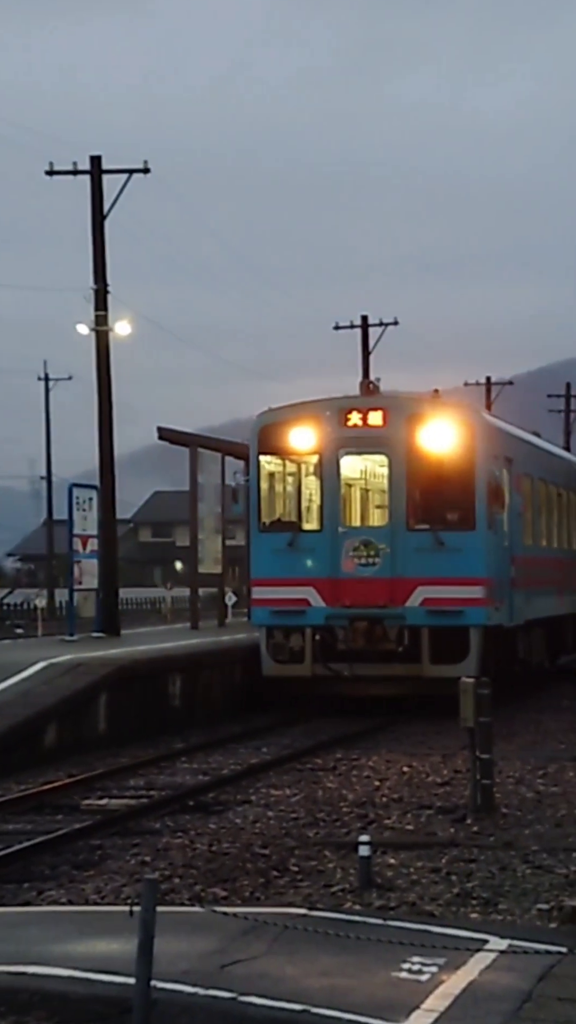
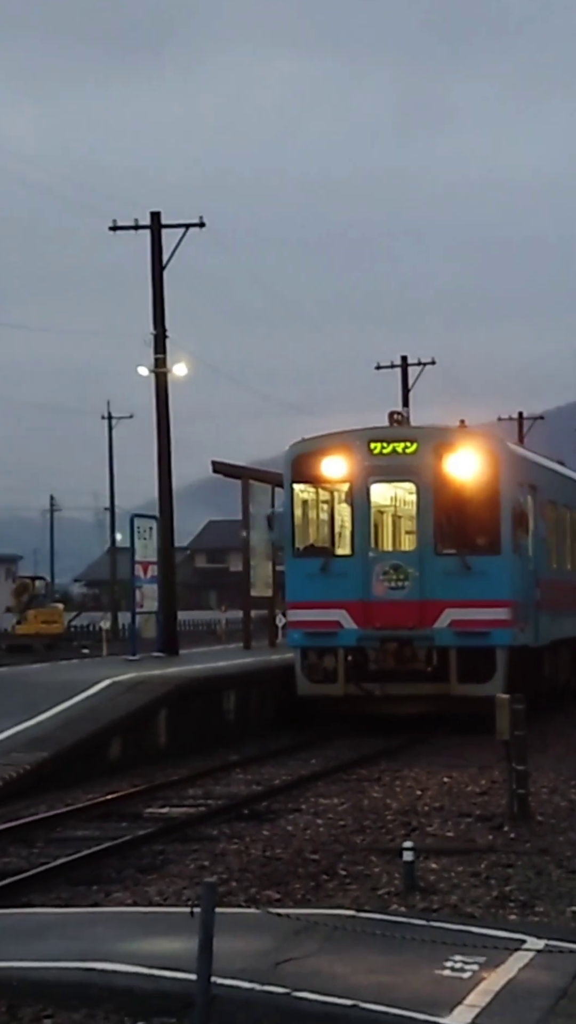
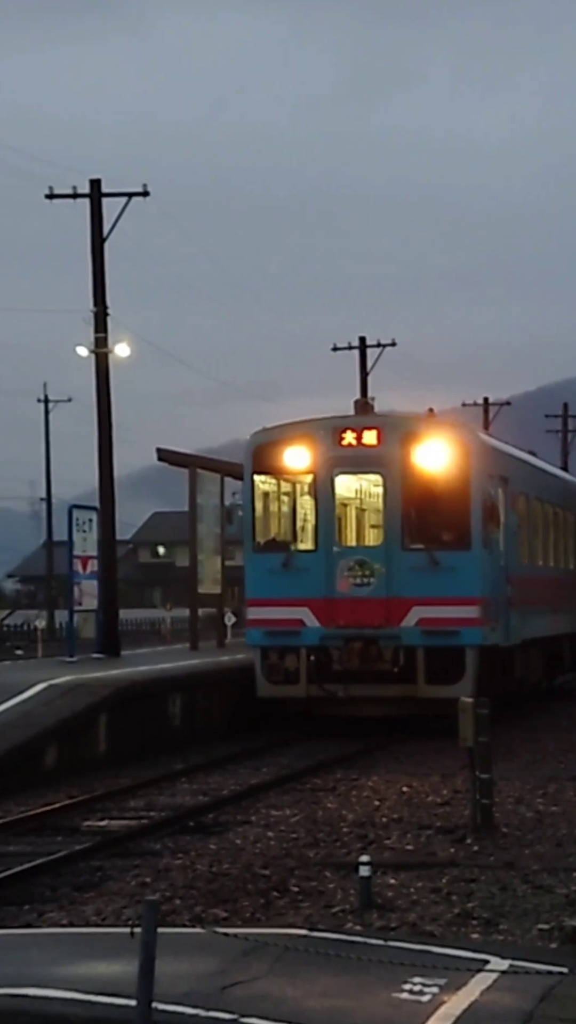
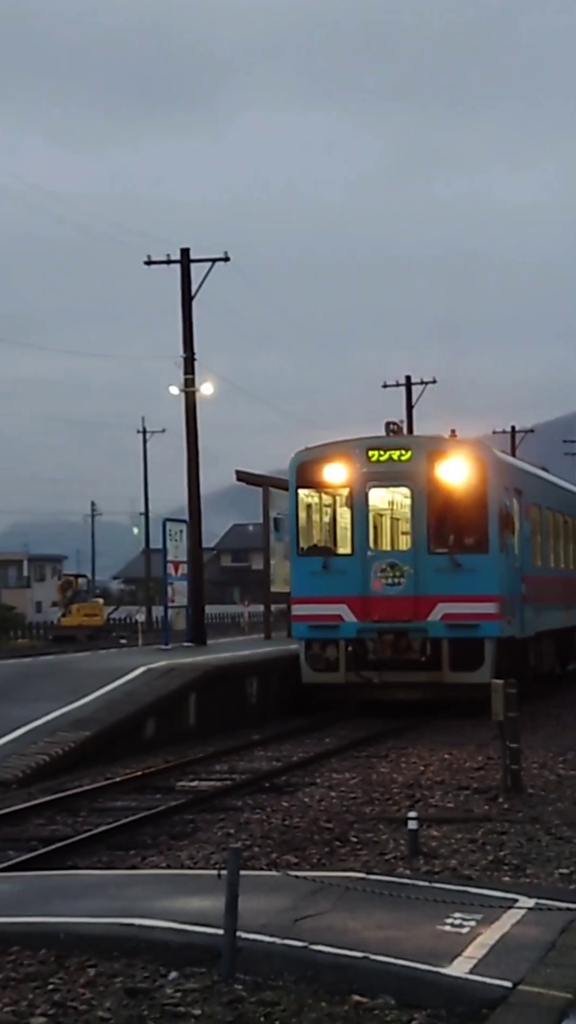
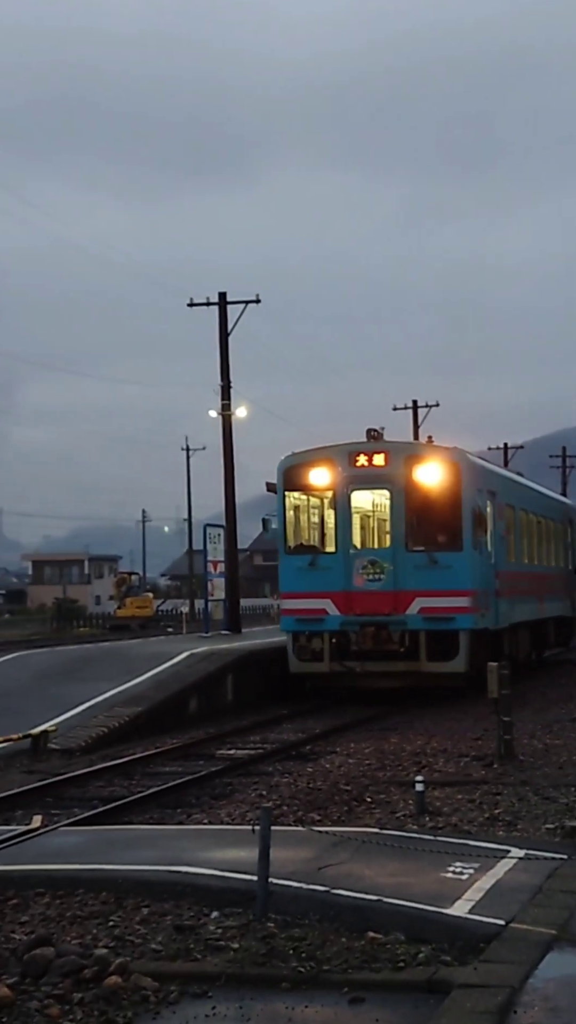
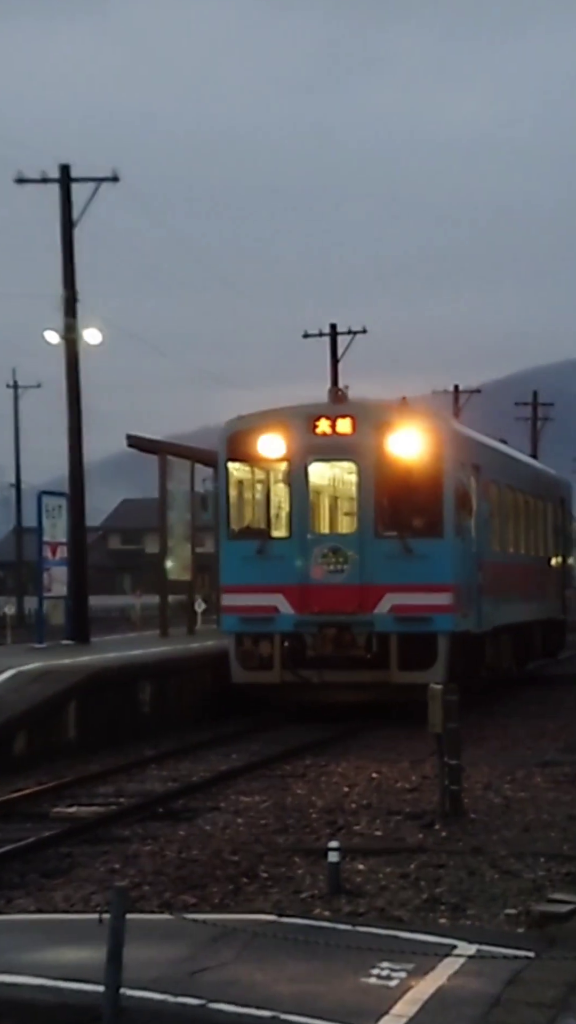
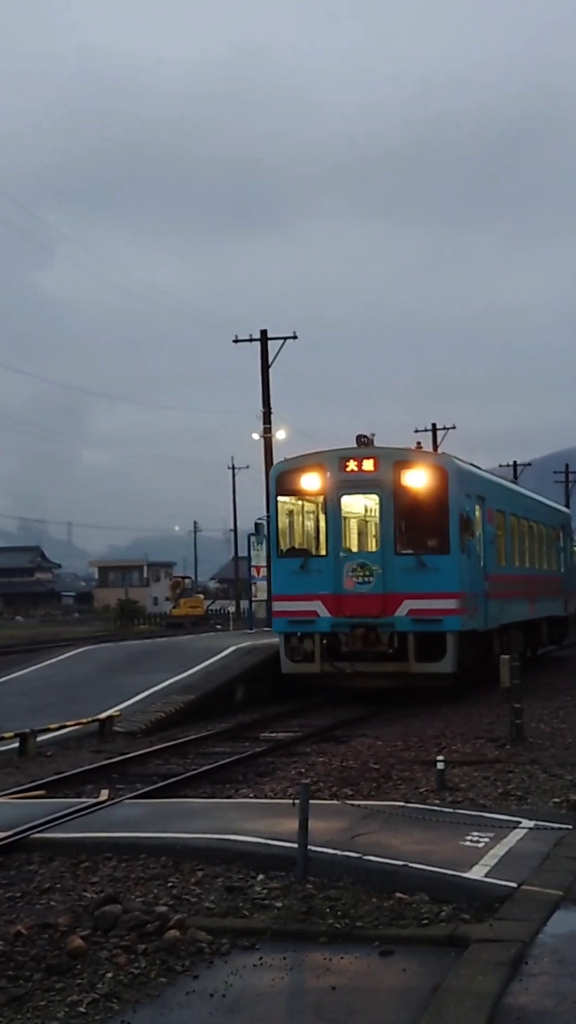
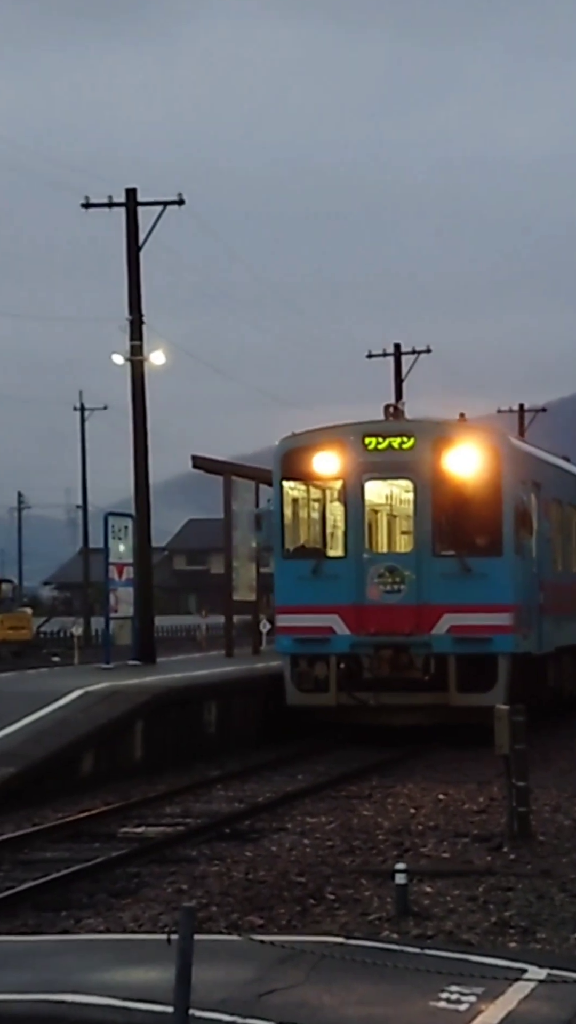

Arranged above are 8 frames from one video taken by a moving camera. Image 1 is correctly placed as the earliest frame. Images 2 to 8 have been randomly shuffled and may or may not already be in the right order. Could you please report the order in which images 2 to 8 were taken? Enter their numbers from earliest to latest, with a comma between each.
6, 3, 8, 2, 4, 5, 7
